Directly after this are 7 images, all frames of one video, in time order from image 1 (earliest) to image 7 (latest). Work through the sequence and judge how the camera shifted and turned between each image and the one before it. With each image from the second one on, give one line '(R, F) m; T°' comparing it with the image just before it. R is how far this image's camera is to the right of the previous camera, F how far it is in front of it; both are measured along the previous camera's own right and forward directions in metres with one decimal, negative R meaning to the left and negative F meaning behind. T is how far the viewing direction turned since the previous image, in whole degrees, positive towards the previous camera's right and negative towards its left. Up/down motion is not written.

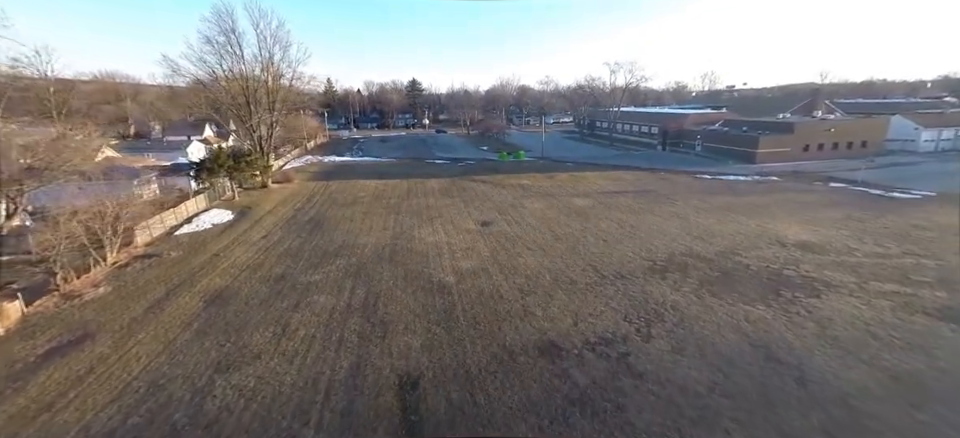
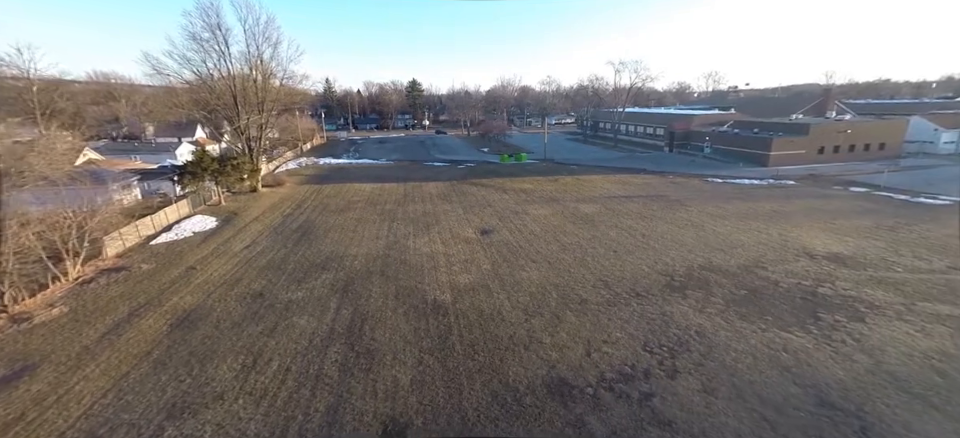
(0.0, +1.0) m; 0°
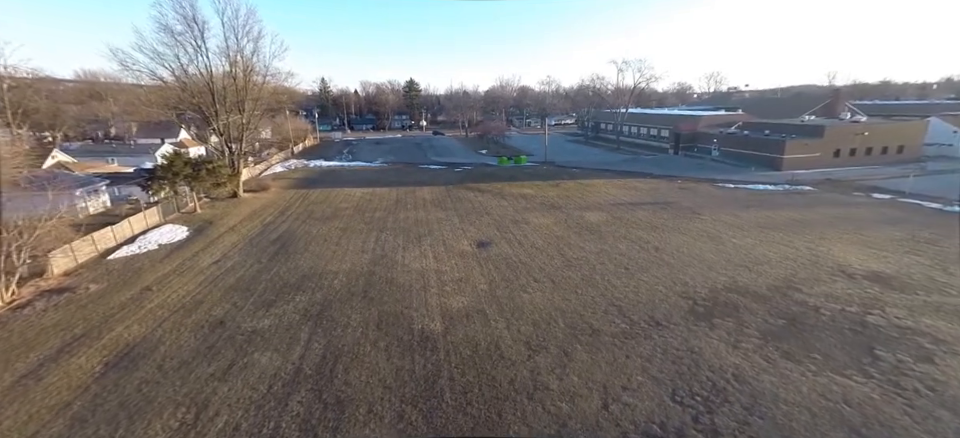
(+0.1, +1.3) m; 0°
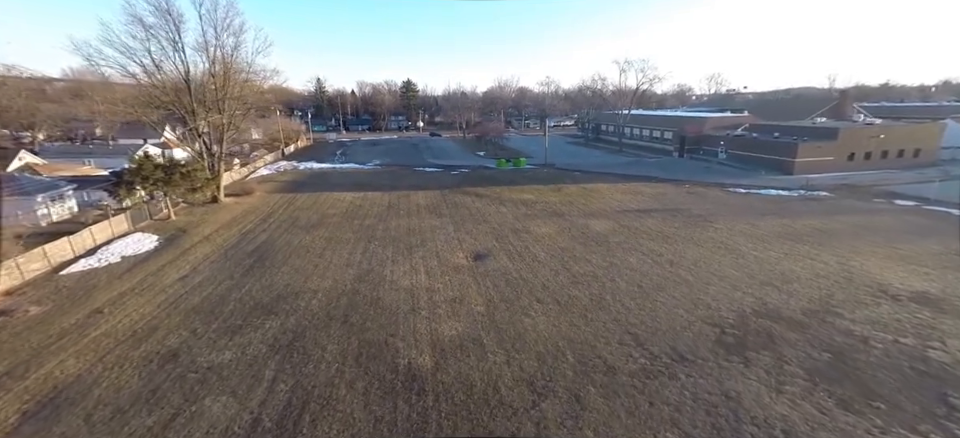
(0.0, +1.2) m; 0°
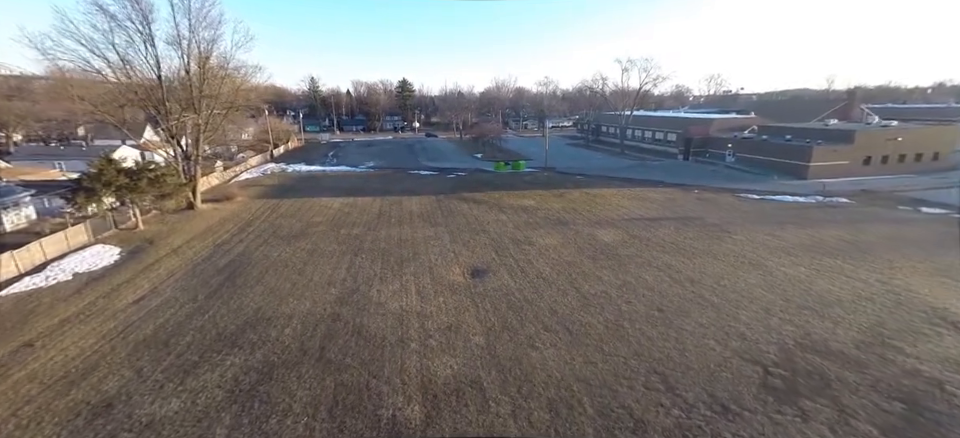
(-0.1, +1.2) m; 0°
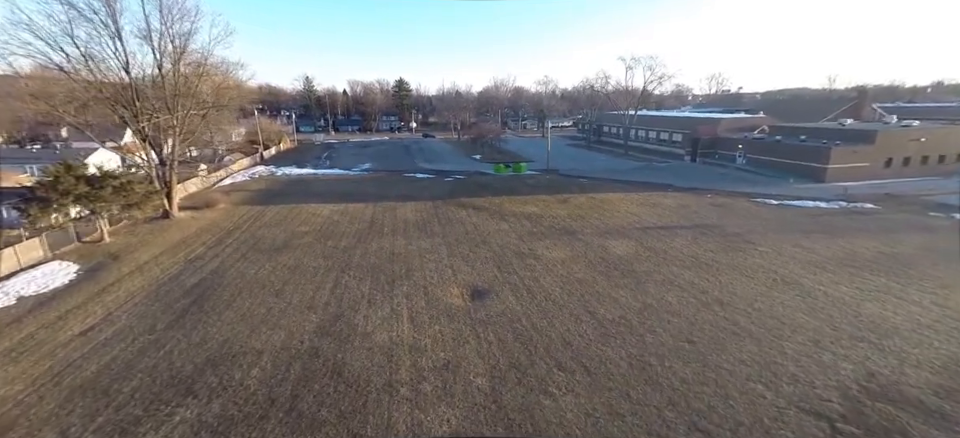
(-0.1, +1.2) m; 0°
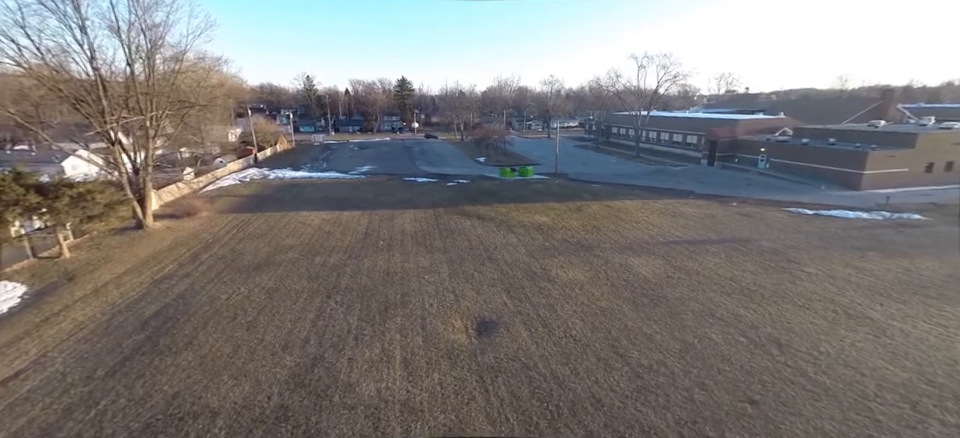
(-0.1, +1.5) m; 0°
